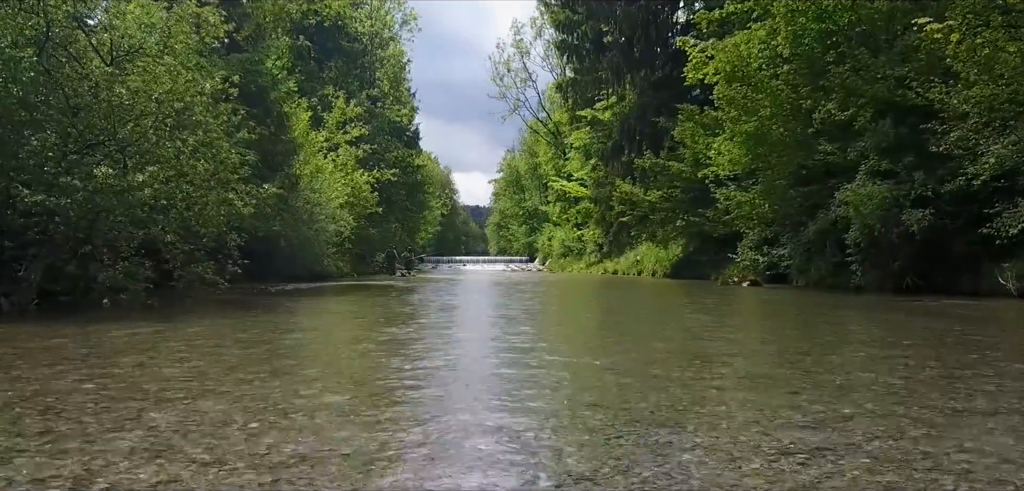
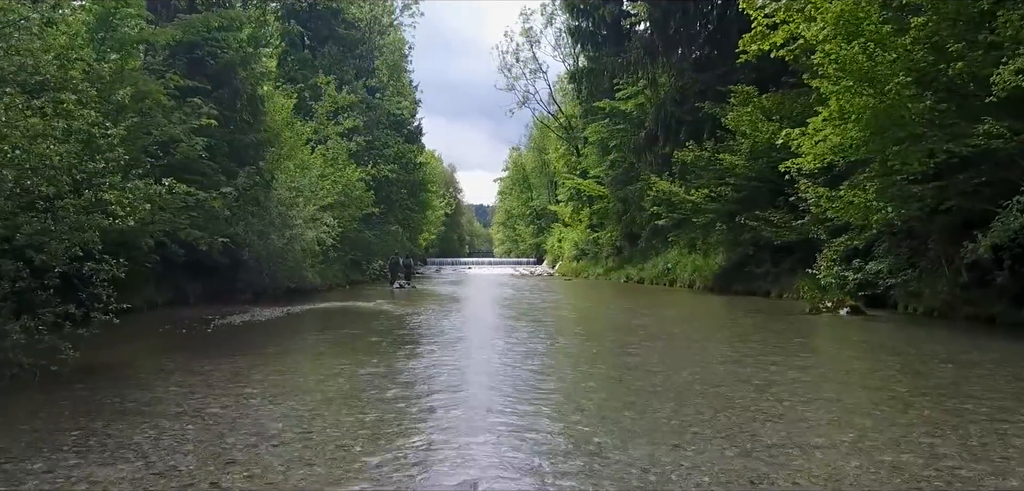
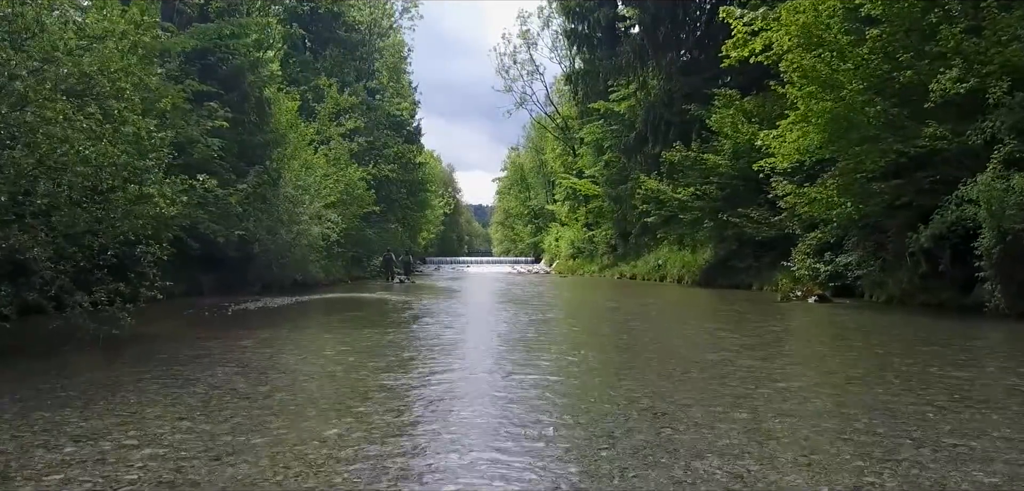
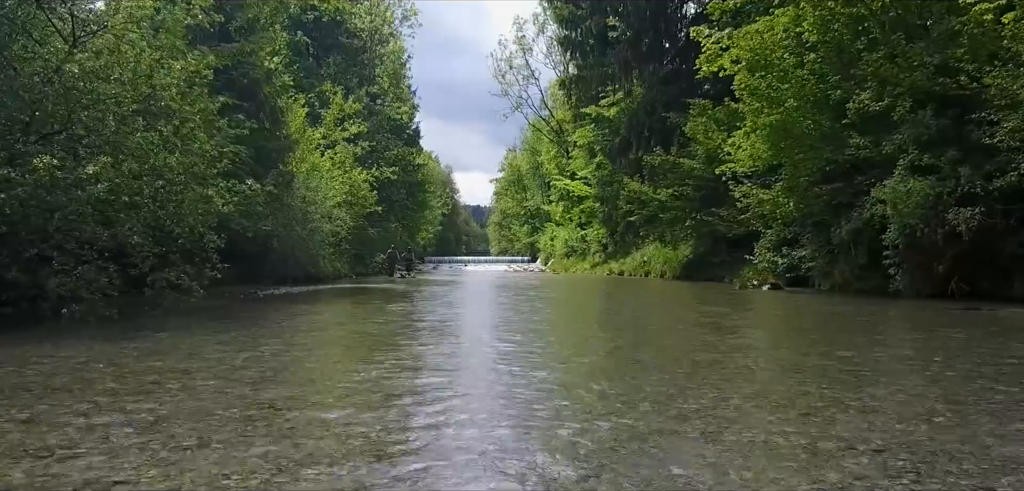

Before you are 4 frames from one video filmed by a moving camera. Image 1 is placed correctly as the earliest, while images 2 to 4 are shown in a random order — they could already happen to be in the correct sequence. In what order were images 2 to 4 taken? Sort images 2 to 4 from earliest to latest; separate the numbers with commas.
4, 3, 2
